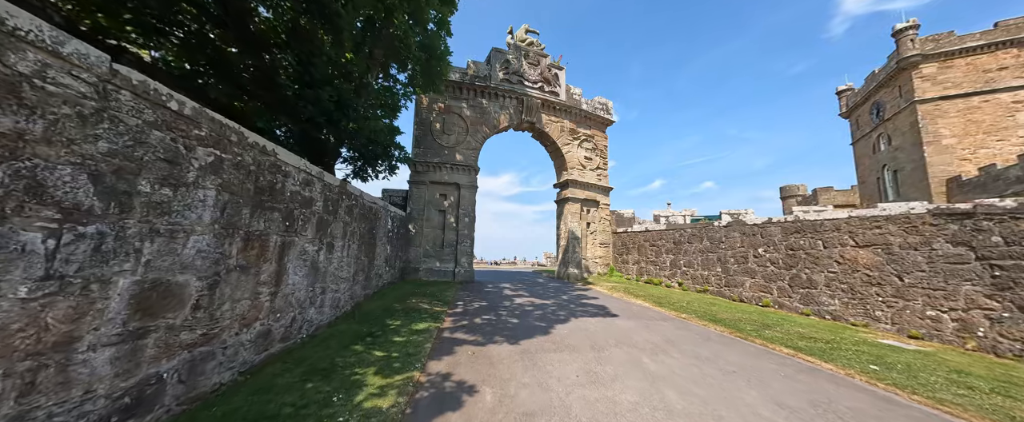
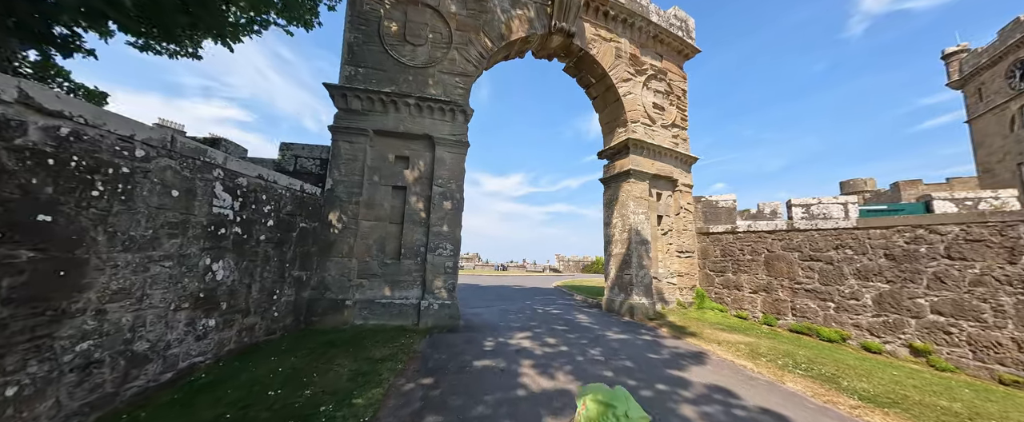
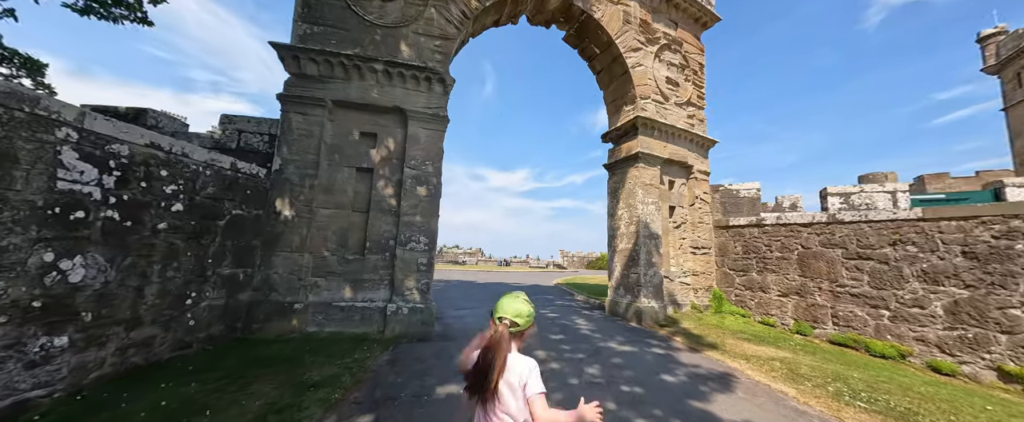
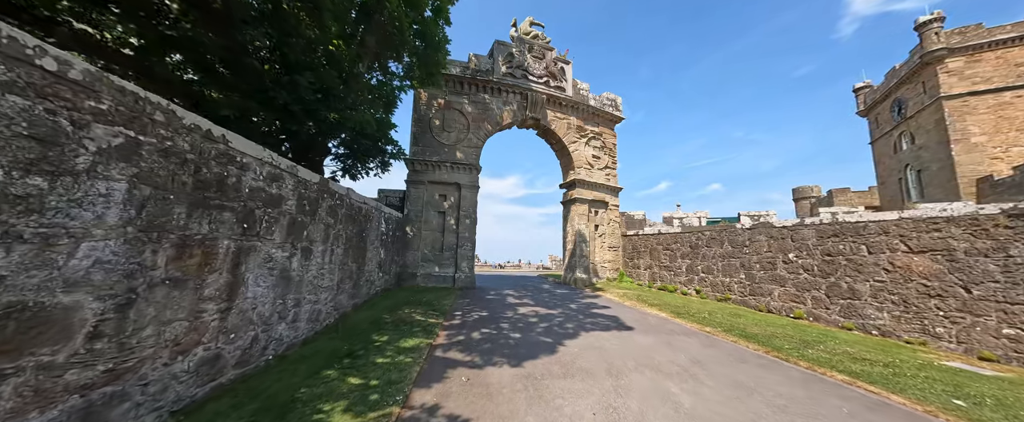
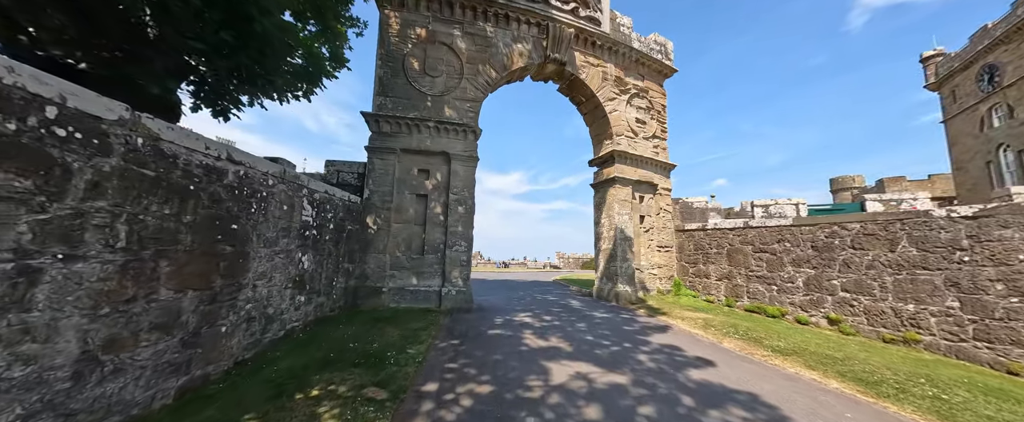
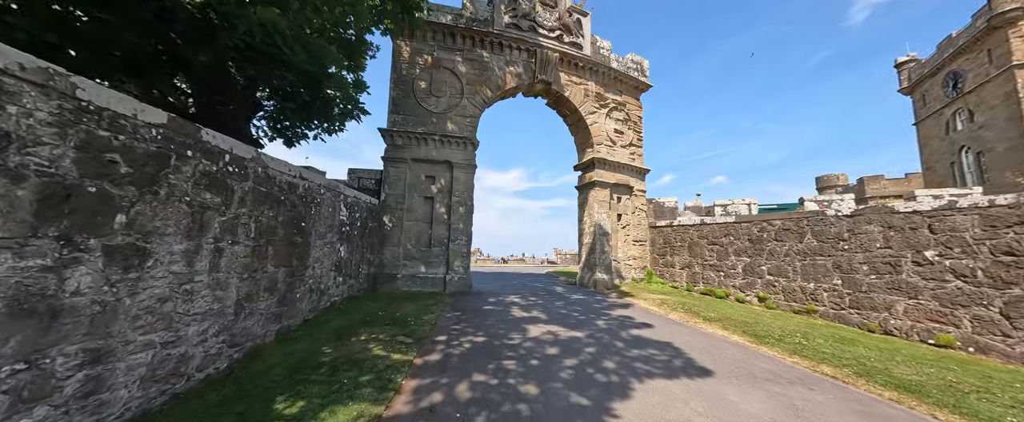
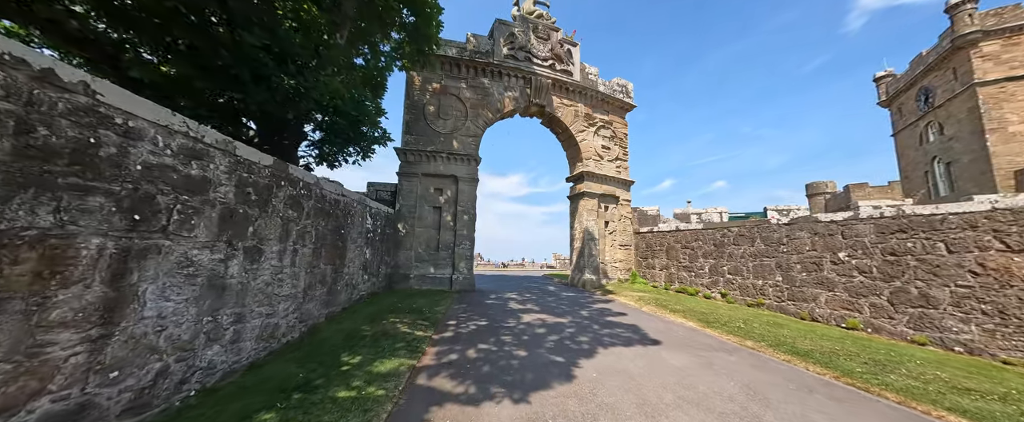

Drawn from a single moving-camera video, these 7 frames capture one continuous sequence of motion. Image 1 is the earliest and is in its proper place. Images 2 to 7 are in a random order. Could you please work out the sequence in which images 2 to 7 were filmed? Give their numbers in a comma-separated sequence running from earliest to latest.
4, 7, 6, 5, 2, 3
